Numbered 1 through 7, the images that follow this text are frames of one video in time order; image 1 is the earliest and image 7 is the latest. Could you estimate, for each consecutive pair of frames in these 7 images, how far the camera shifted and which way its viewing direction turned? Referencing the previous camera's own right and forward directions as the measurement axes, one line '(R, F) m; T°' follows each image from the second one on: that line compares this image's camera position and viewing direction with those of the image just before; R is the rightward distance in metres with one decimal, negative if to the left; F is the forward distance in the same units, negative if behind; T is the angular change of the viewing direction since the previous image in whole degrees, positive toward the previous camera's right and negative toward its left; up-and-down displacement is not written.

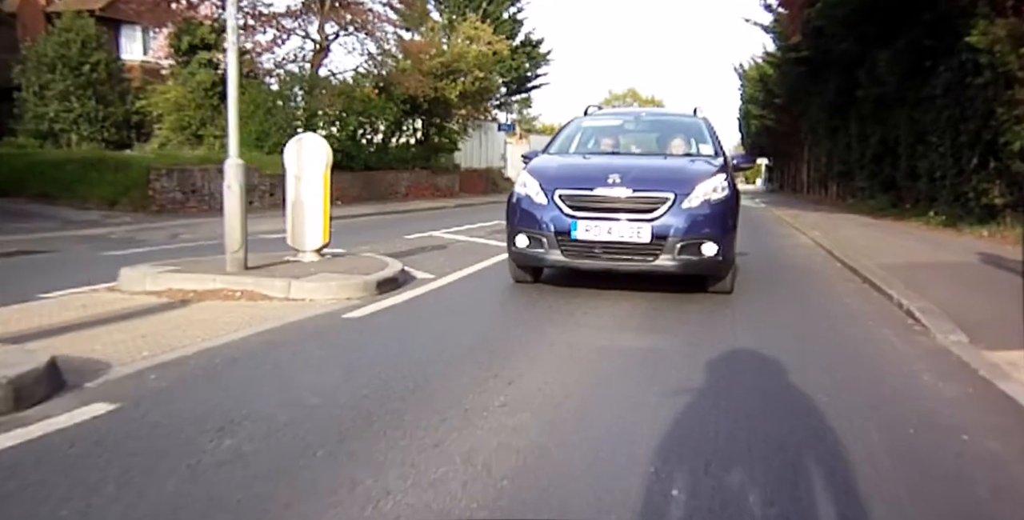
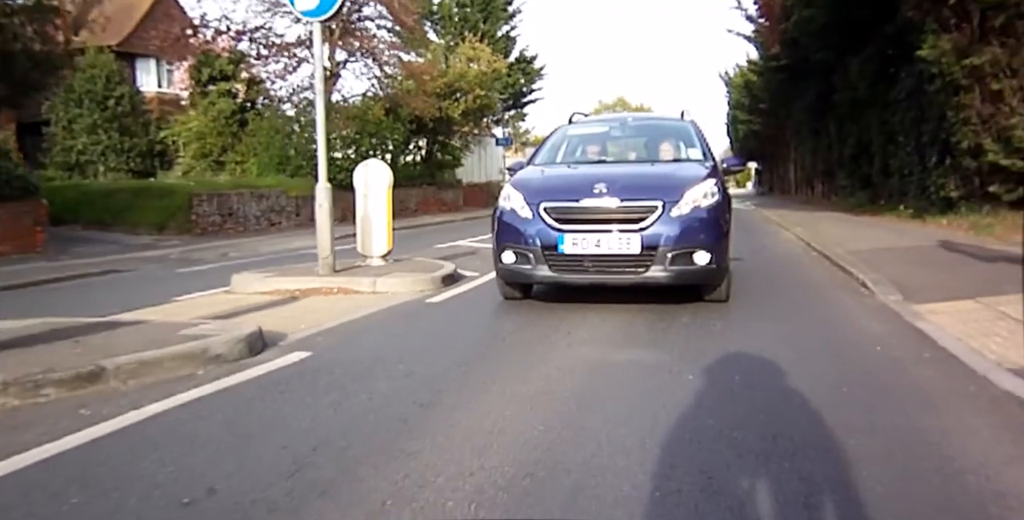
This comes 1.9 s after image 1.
(-0.5, -1.8) m; 0°
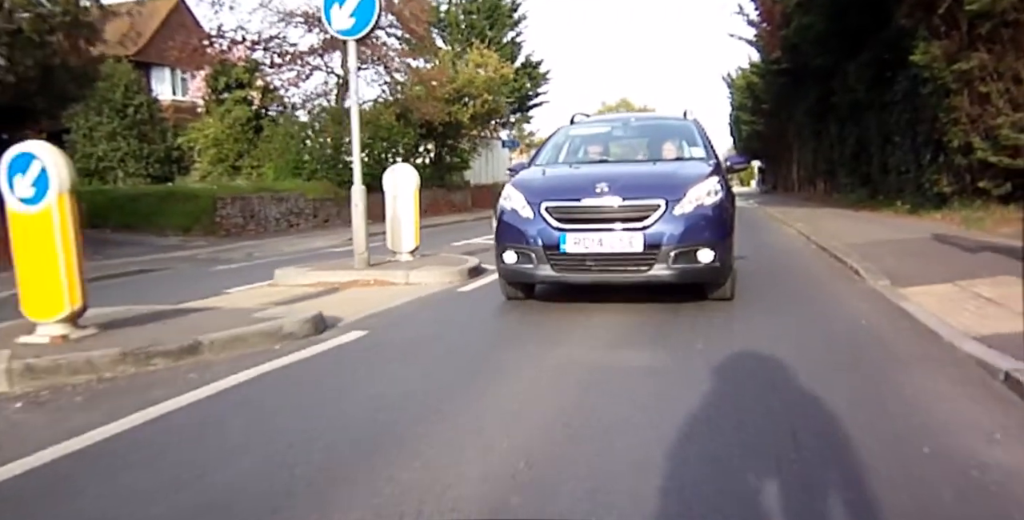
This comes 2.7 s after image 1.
(-0.2, -0.8) m; 0°
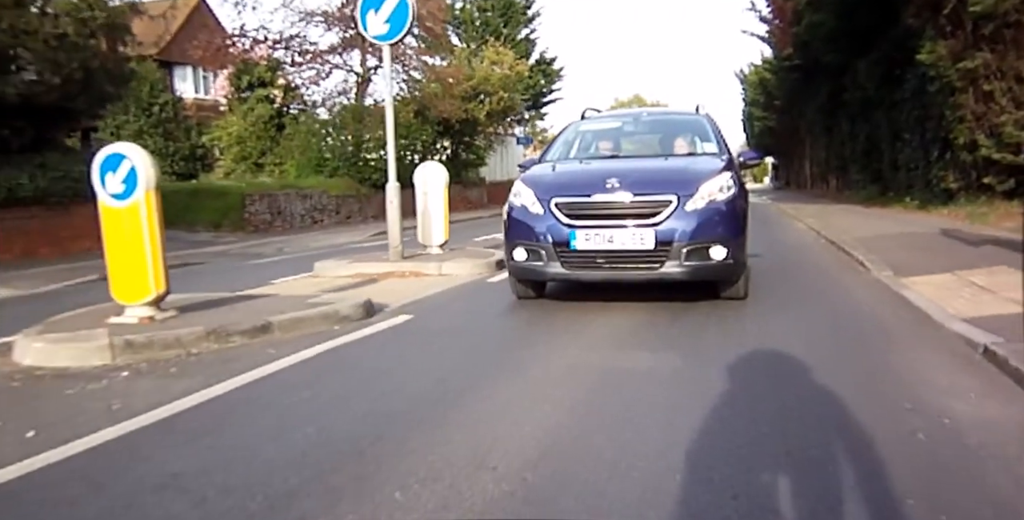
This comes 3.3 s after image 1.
(-0.2, -0.7) m; -1°
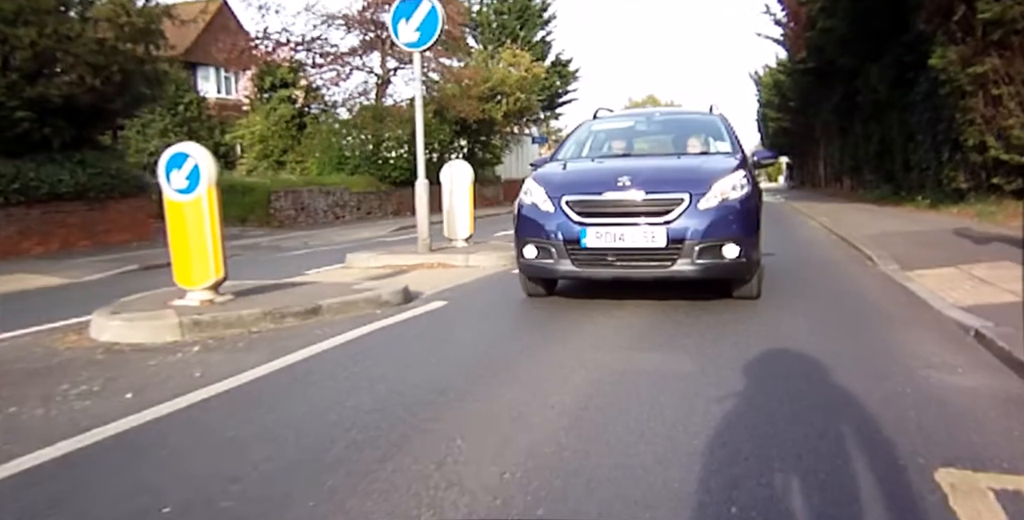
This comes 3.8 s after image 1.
(-0.2, -0.5) m; -1°
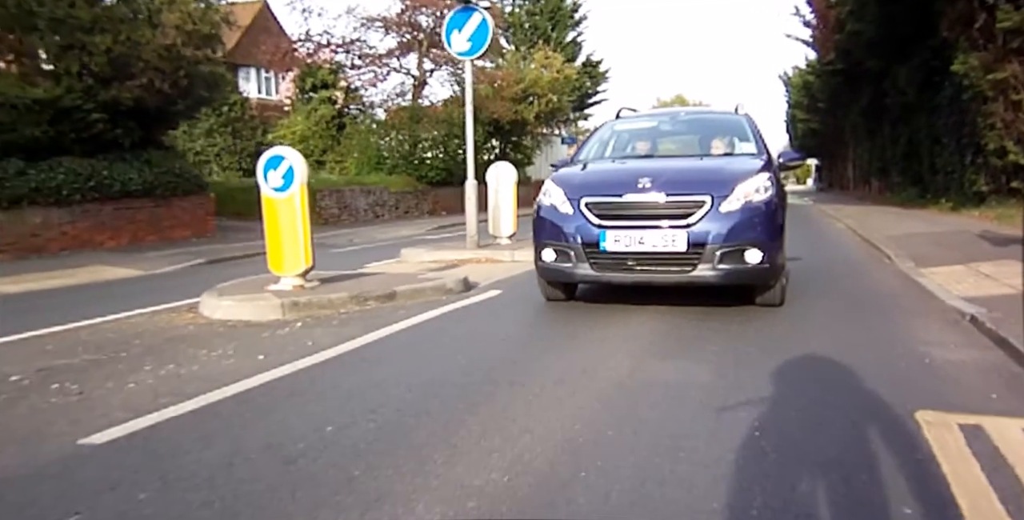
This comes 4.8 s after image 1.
(-0.3, -1.0) m; -2°
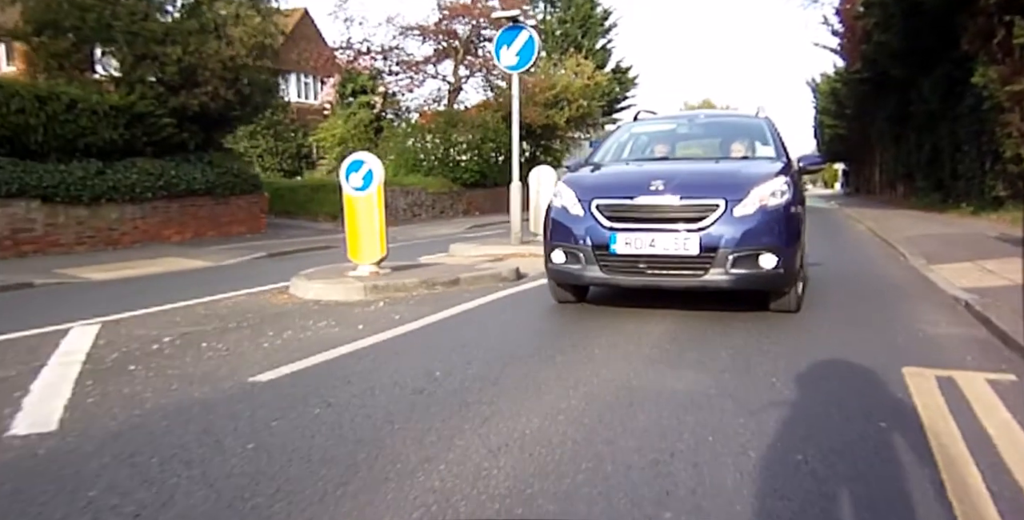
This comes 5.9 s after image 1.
(-0.3, -1.1) m; -2°
